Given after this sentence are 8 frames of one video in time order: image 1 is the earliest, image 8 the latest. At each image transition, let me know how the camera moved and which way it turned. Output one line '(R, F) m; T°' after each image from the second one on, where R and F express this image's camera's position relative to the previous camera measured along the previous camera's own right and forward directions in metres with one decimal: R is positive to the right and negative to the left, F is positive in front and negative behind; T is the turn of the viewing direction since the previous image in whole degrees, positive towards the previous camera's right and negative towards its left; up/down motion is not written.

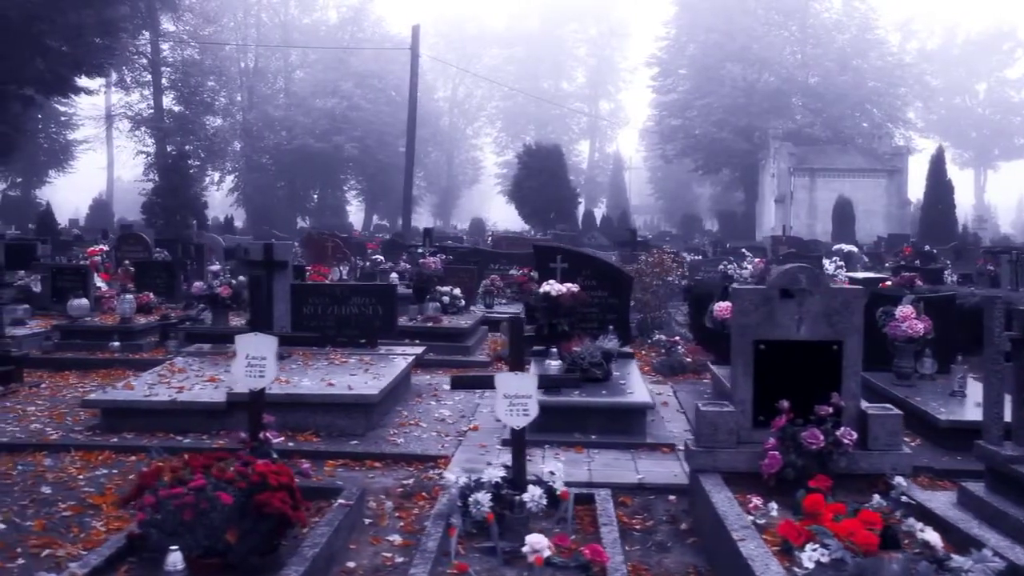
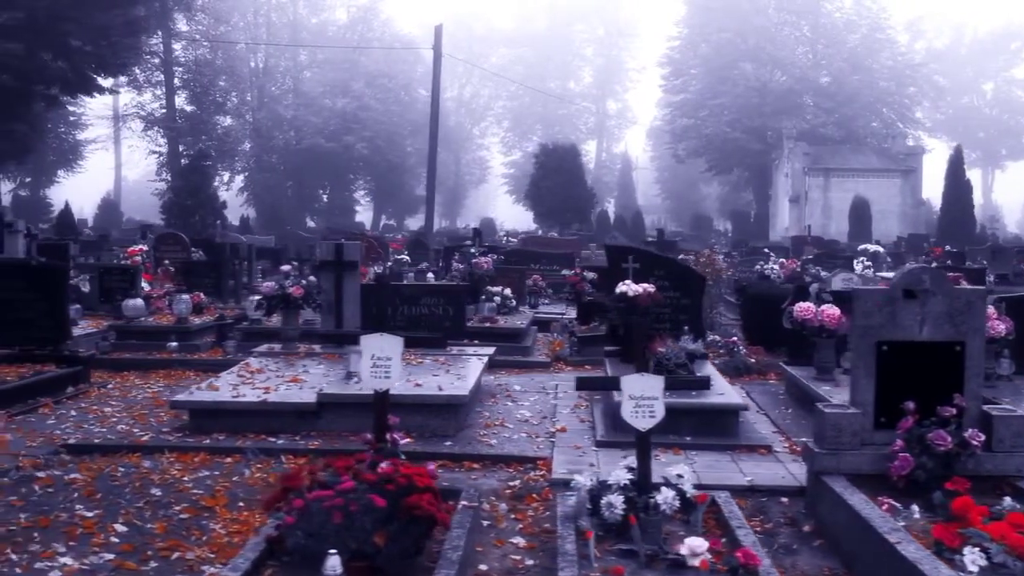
(-0.9, +0.1) m; 0°
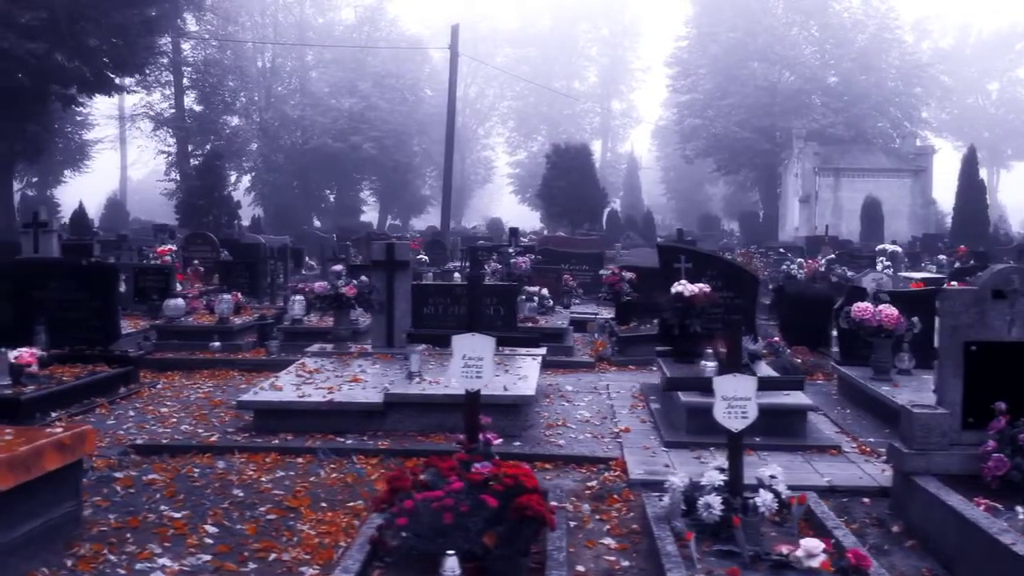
(-0.6, 0.0) m; 0°
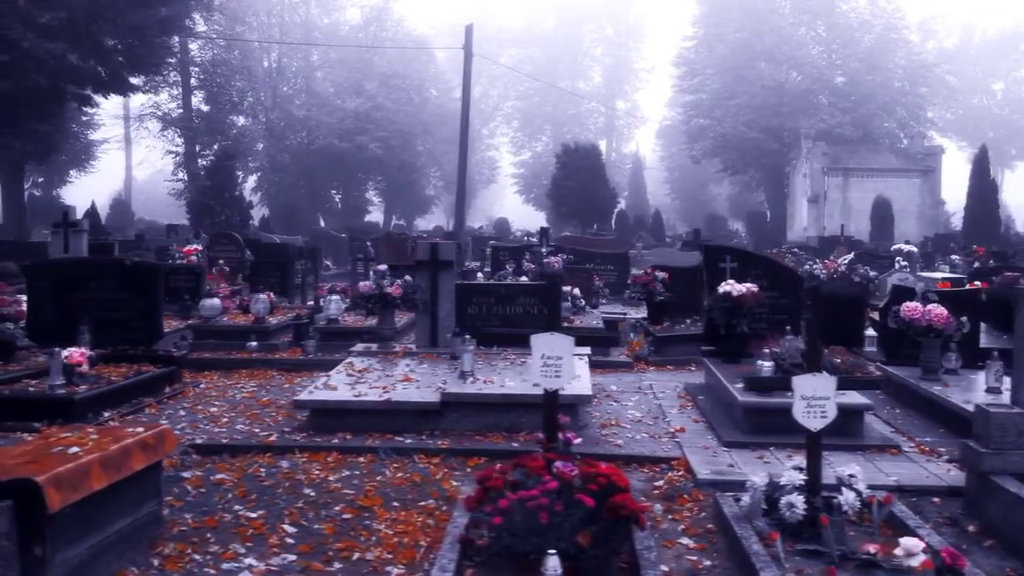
(-0.5, 0.0) m; 0°
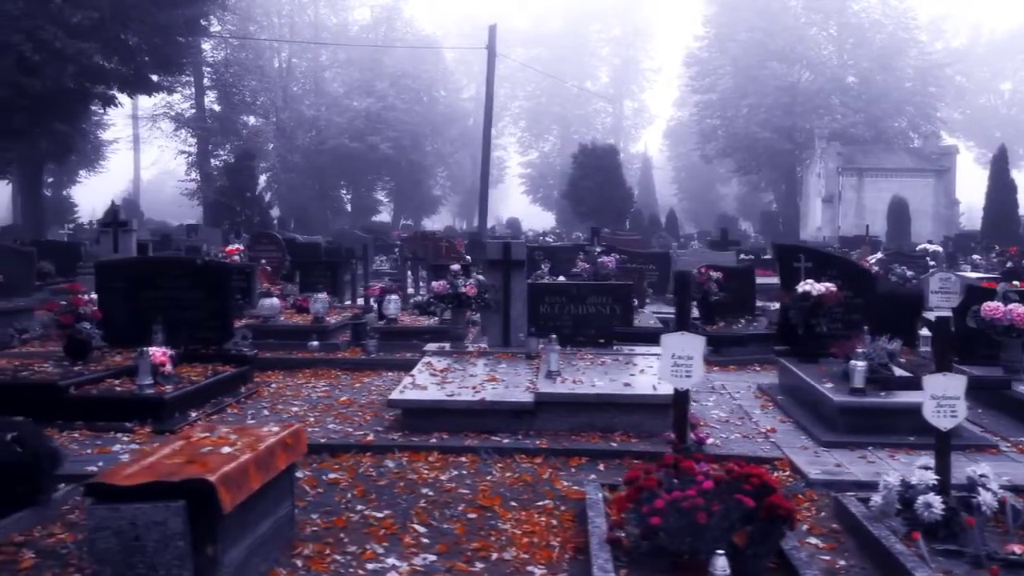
(-0.9, 0.0) m; 0°
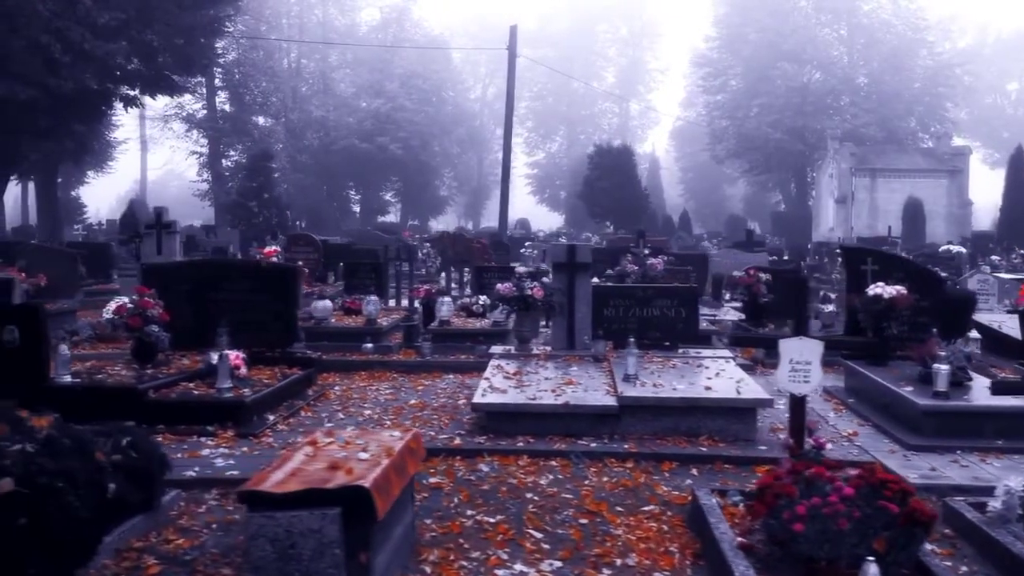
(-0.8, 0.0) m; 0°
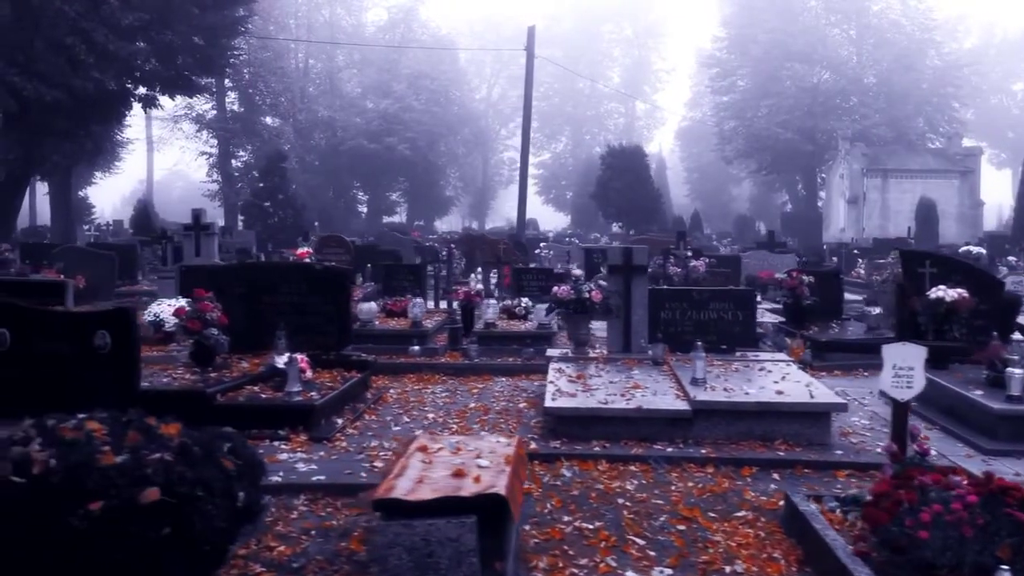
(-0.7, 0.0) m; 0°
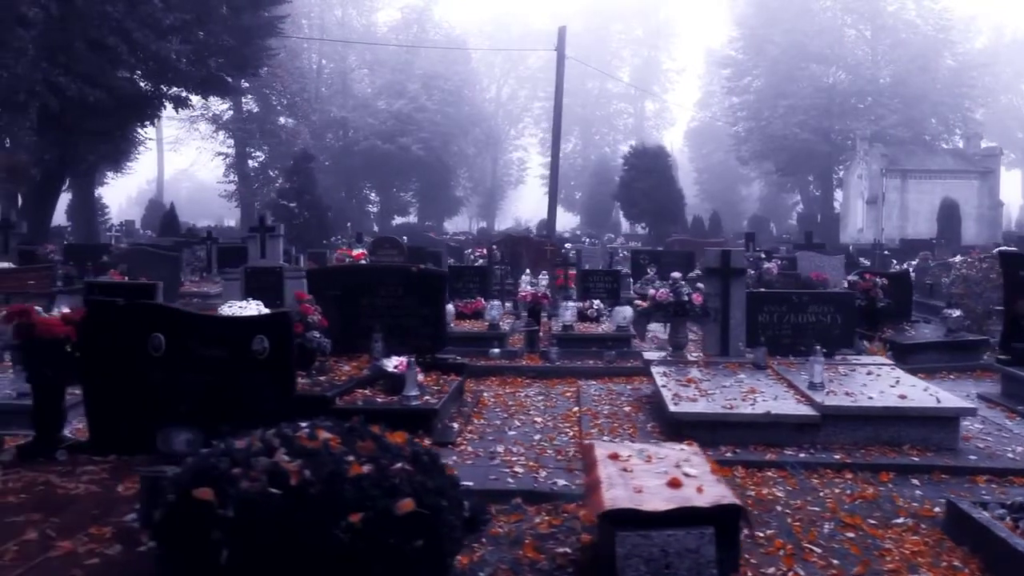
(-1.2, +0.1) m; 0°
